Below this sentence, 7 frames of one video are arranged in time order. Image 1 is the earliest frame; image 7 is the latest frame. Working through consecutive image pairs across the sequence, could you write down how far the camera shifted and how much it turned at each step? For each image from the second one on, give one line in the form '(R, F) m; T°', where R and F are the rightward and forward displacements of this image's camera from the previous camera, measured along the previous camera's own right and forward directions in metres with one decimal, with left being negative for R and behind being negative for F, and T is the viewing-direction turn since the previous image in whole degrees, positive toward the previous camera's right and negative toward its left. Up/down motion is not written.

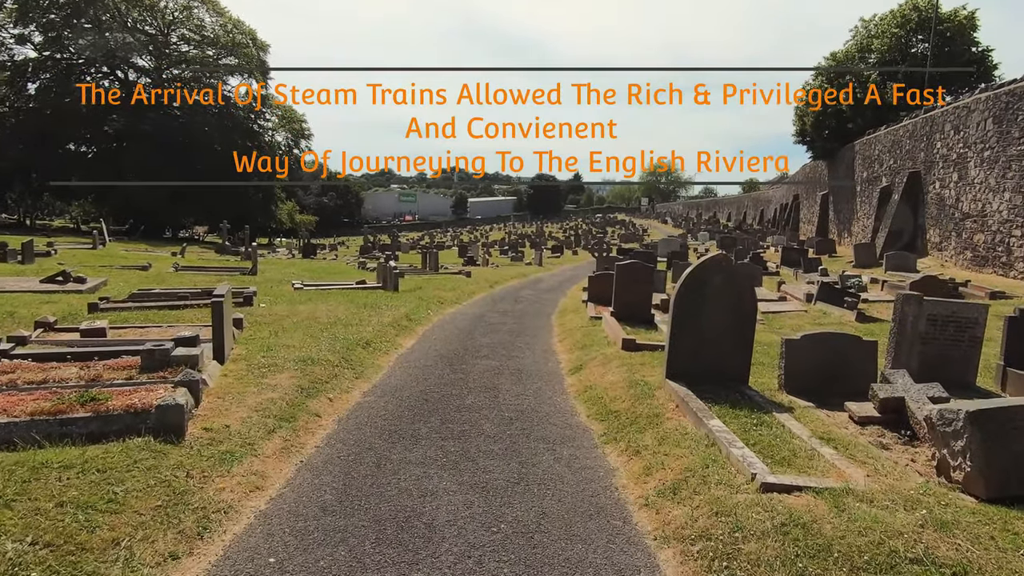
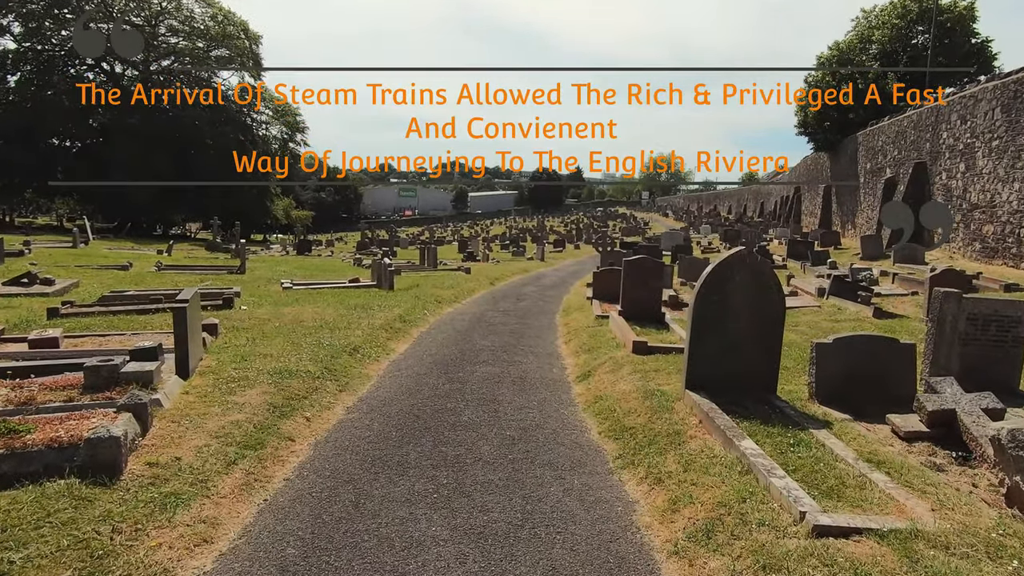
(0.0, +0.7) m; +1°
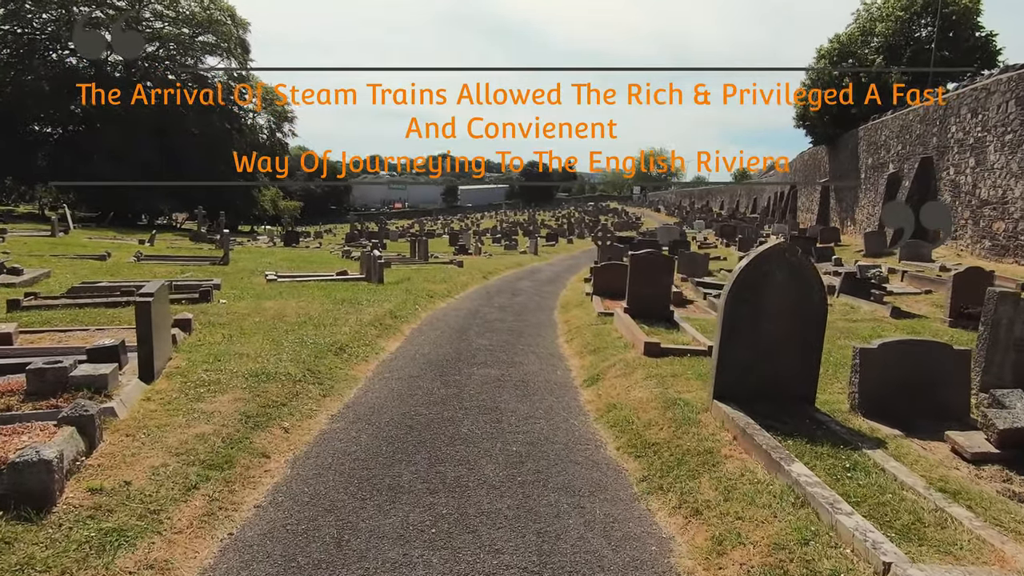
(-0.2, +0.6) m; +1°
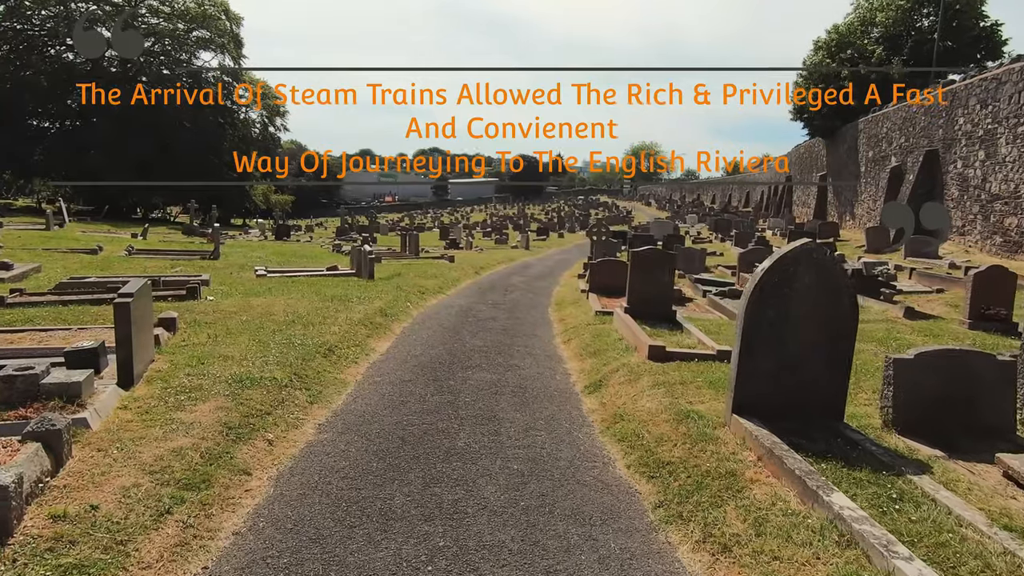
(-0.1, +0.4) m; 0°
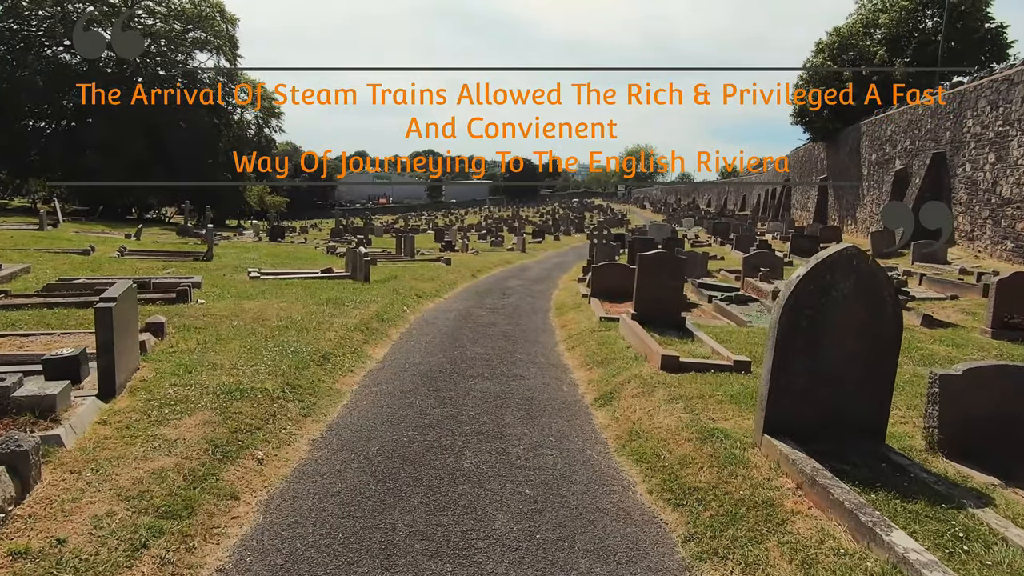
(-0.1, +0.3) m; 0°
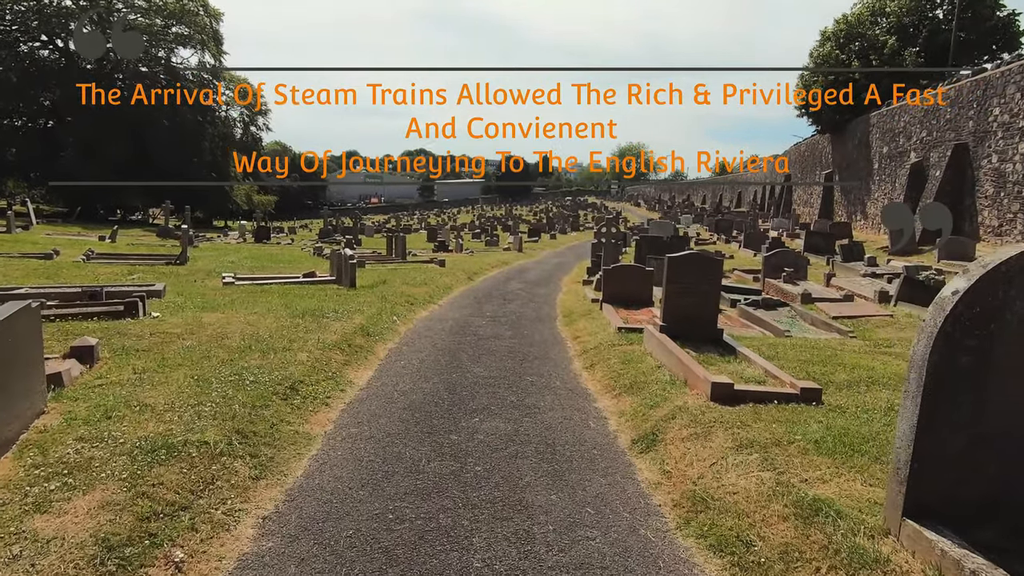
(-0.2, +1.3) m; +1°
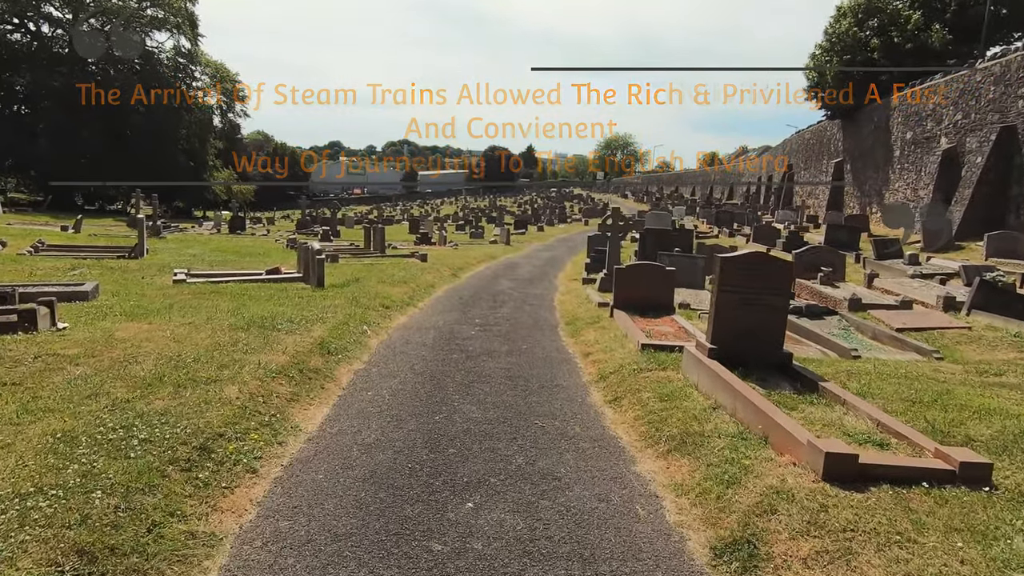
(-0.2, +1.8) m; +1°
